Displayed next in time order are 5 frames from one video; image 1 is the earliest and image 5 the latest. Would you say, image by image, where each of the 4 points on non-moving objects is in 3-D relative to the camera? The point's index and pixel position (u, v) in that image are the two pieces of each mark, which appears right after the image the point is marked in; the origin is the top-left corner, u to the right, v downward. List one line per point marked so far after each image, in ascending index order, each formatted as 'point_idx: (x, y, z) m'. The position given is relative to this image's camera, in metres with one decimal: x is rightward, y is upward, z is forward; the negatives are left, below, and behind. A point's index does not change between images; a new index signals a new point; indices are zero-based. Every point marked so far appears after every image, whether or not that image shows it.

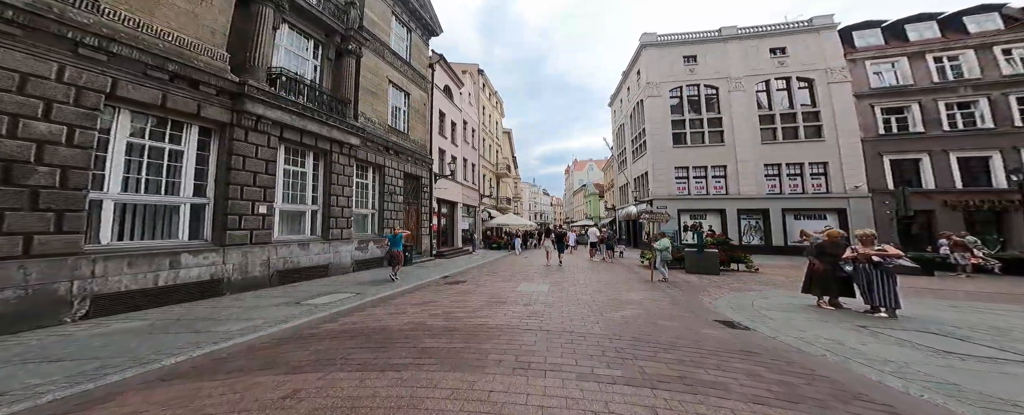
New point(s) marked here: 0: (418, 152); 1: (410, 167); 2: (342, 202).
0: (-4.9, +2.8, +15.9) m
1: (-5.1, +1.9, +15.2) m
2: (-5.6, +0.1, +10.1) m
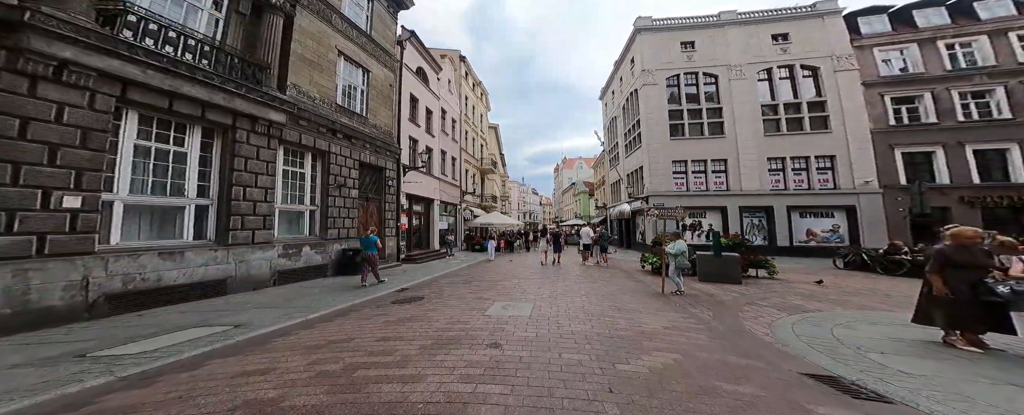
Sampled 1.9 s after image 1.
0: (-5.8, +2.9, +13.4) m
1: (-6.0, +2.0, +12.7) m
2: (-6.3, +0.3, +7.5) m
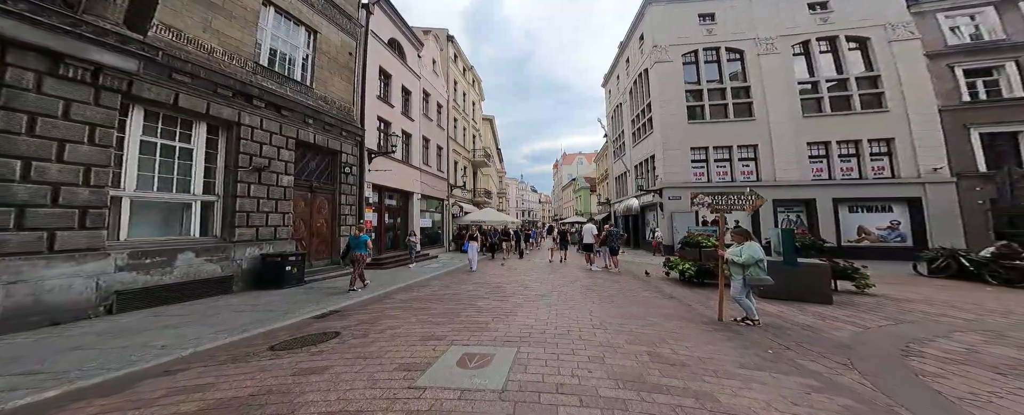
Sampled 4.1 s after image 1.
0: (-6.2, +3.2, +10.5) m
1: (-6.4, +2.3, +9.8) m
2: (-6.7, +0.6, +4.6) m
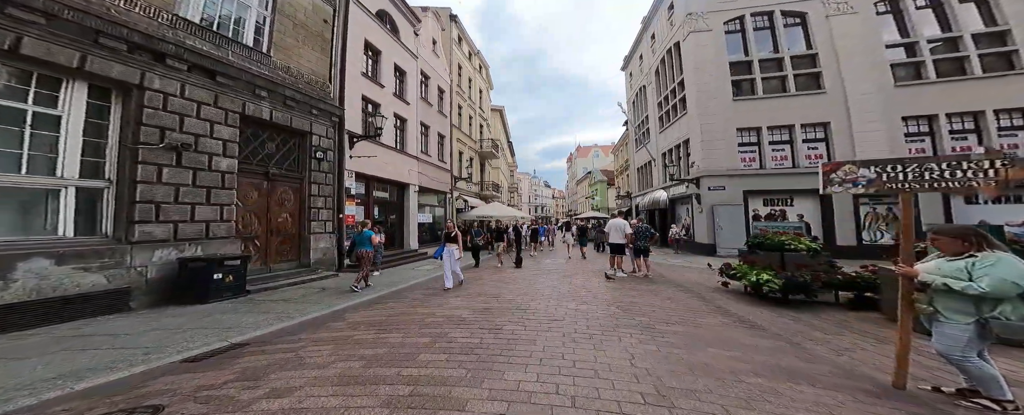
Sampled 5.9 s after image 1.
0: (-6.1, +3.4, +8.6) m
1: (-6.3, +2.5, +7.9) m
2: (-7.0, +0.8, +2.7) m
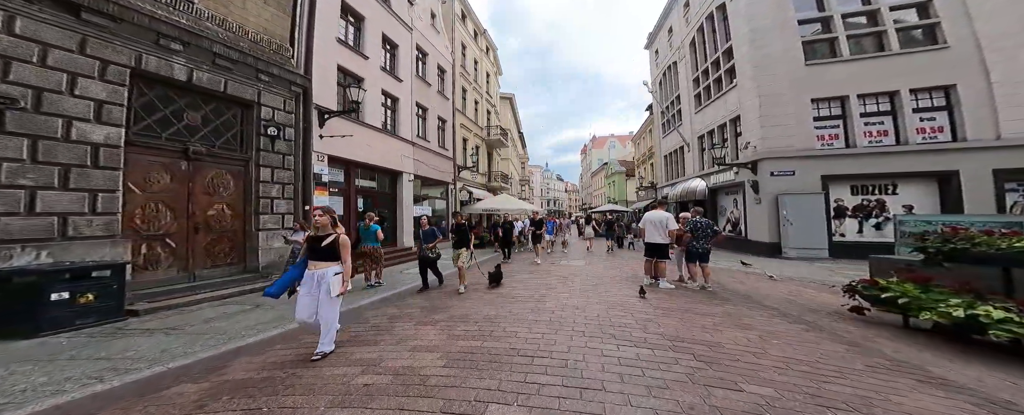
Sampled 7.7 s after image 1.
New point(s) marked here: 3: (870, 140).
0: (-5.9, +3.6, +6.5) m
1: (-6.2, +2.7, +5.8) m
2: (-7.2, +1.0, +0.7) m
3: (+13.1, +2.5, +10.9) m
